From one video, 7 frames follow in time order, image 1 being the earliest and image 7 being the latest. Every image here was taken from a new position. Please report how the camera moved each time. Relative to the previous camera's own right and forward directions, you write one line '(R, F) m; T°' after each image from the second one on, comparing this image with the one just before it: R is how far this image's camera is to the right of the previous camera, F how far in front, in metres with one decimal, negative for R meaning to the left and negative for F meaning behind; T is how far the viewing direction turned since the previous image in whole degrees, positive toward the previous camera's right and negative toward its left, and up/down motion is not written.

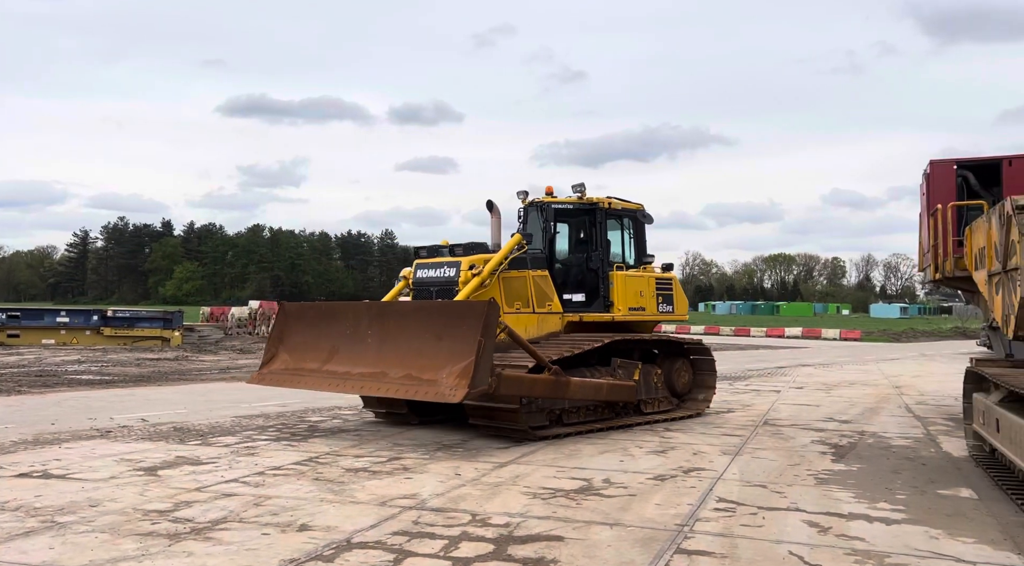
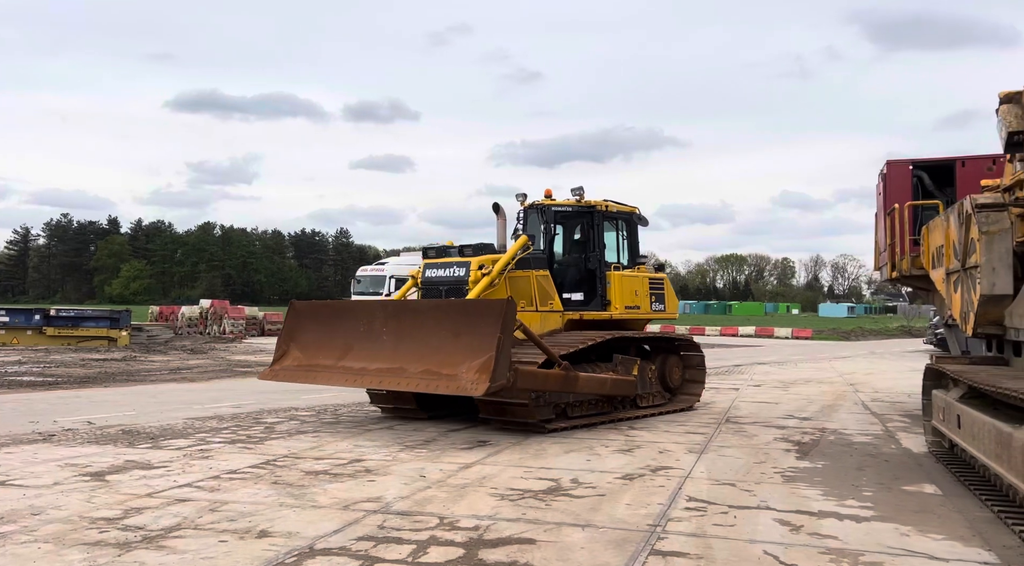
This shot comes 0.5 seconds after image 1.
(-0.1, +0.1) m; +3°
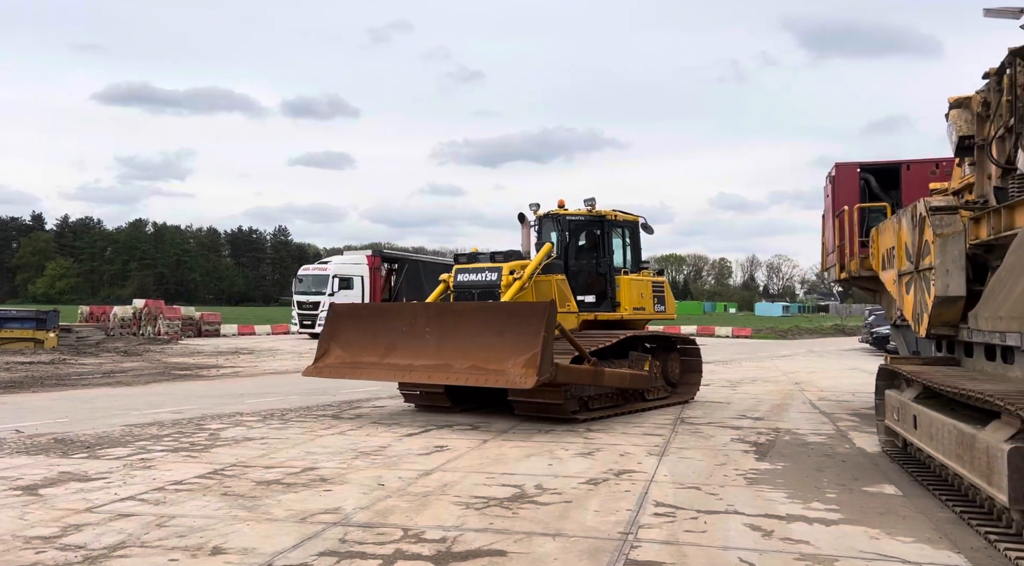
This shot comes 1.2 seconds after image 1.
(-0.2, +0.2) m; +4°
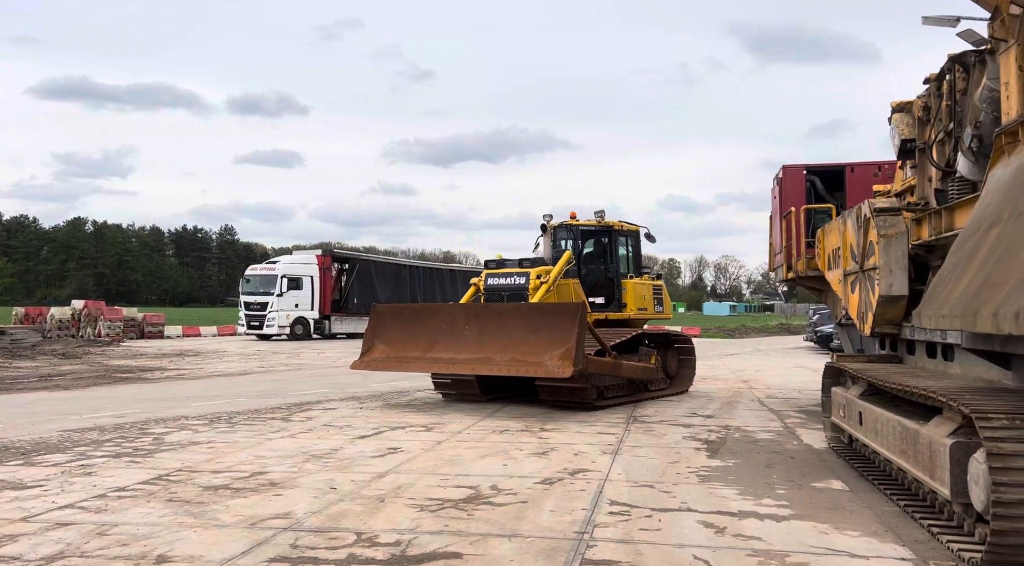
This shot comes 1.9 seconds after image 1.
(0.0, 0.0) m; +3°
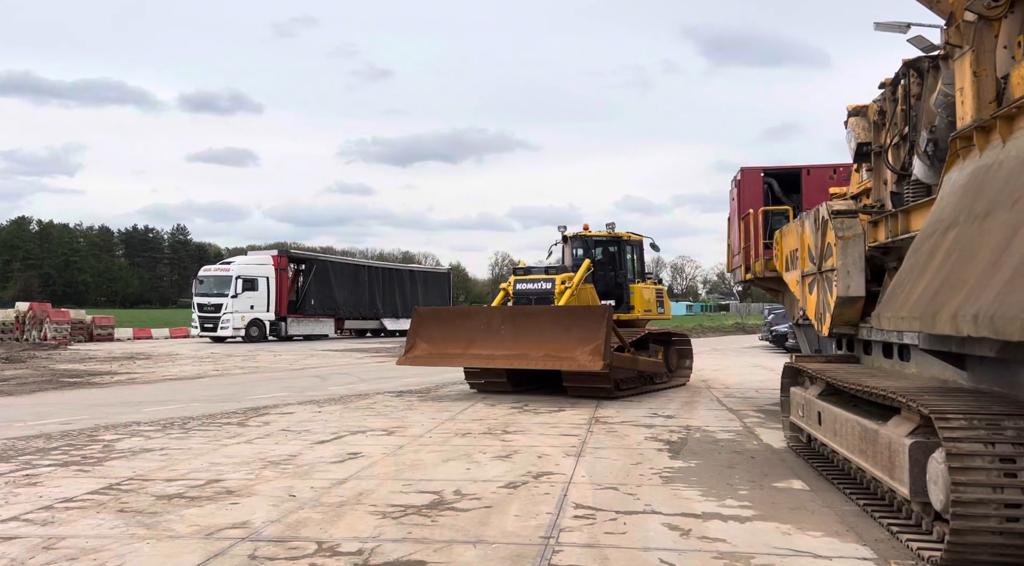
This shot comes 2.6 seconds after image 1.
(0.0, +0.1) m; +3°
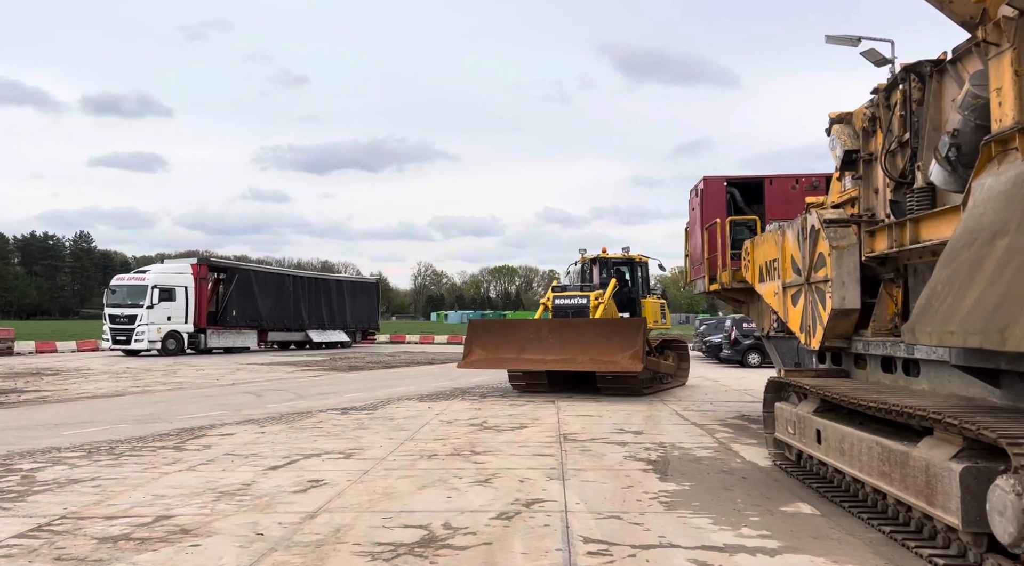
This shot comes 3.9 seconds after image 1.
(-0.5, +0.6) m; +6°
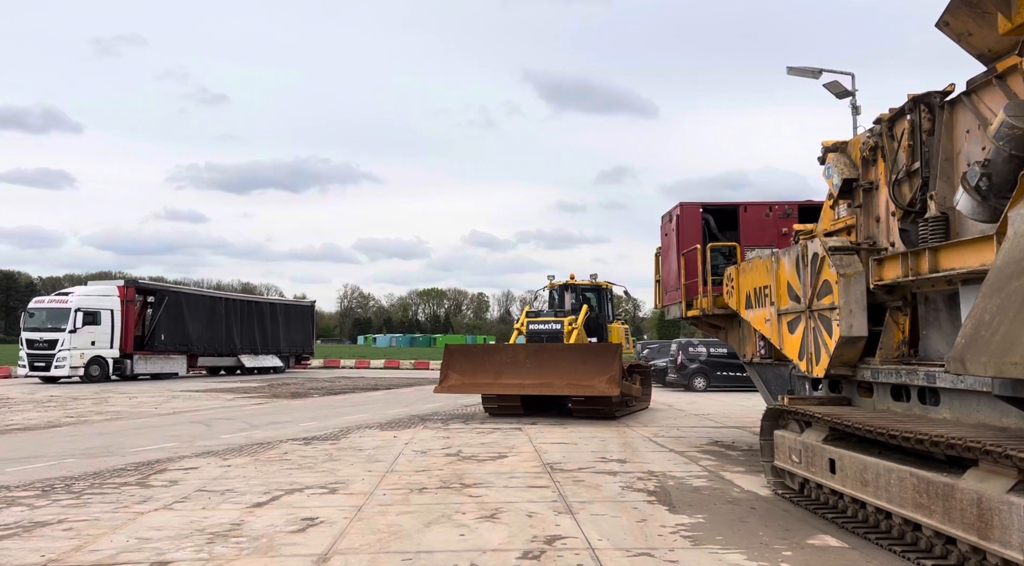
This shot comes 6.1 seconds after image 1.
(-0.7, +0.3) m; +5°
